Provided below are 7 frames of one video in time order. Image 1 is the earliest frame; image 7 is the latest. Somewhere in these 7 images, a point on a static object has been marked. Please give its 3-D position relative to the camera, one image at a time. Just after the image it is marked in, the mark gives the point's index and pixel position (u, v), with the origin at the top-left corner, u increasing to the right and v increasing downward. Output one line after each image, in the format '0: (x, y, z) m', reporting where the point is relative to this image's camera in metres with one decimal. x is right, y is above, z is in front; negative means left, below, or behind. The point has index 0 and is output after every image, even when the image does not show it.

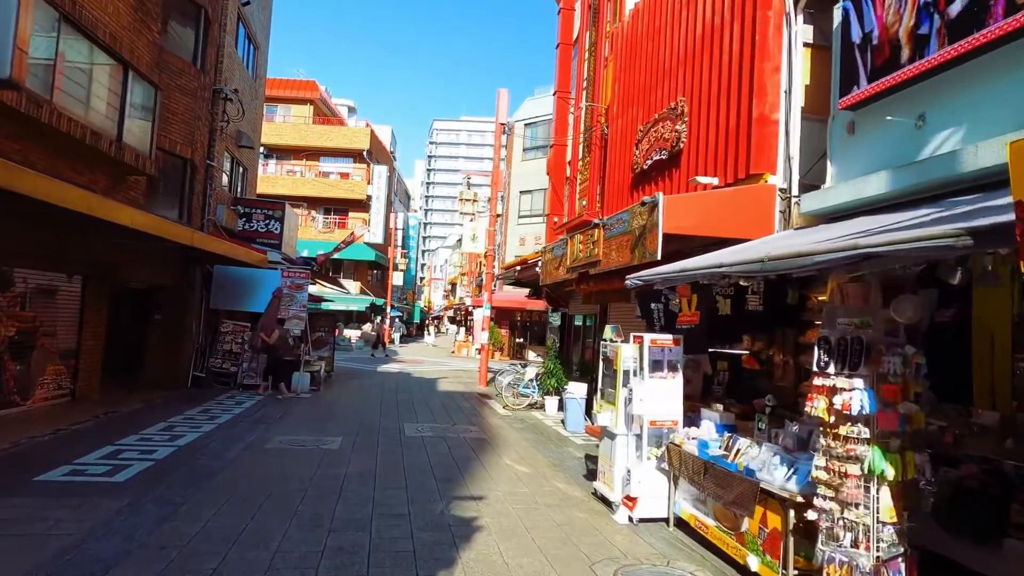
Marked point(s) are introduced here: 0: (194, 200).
0: (-6.7, +1.9, +14.1) m
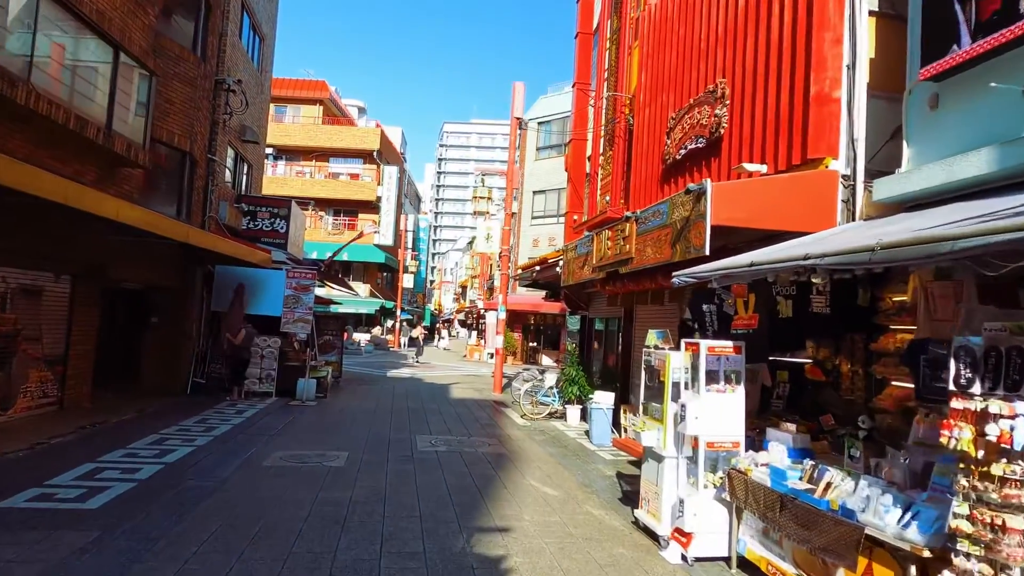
0: (-6.3, +1.8, +13.3) m
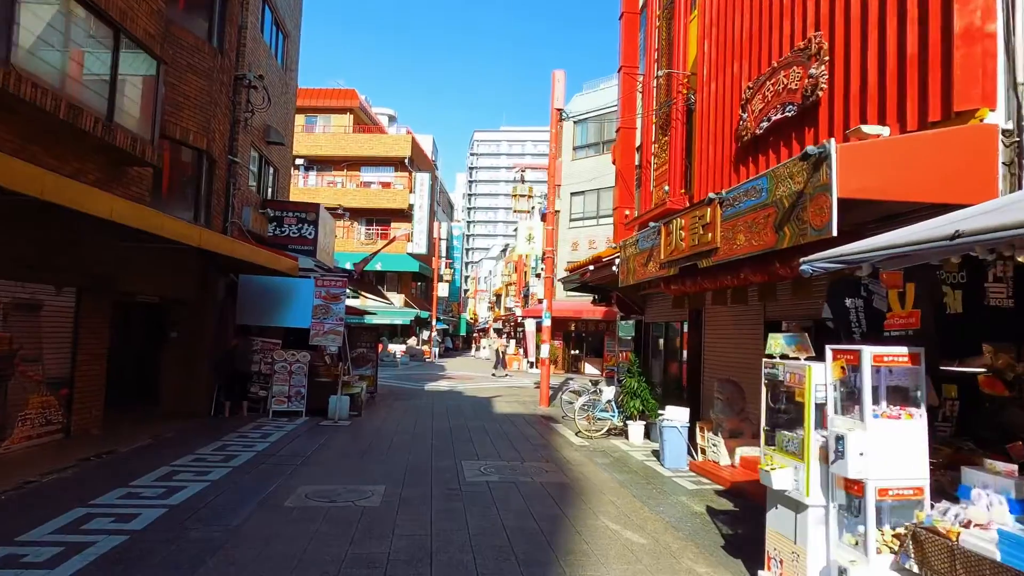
0: (-5.5, +1.6, +12.2) m
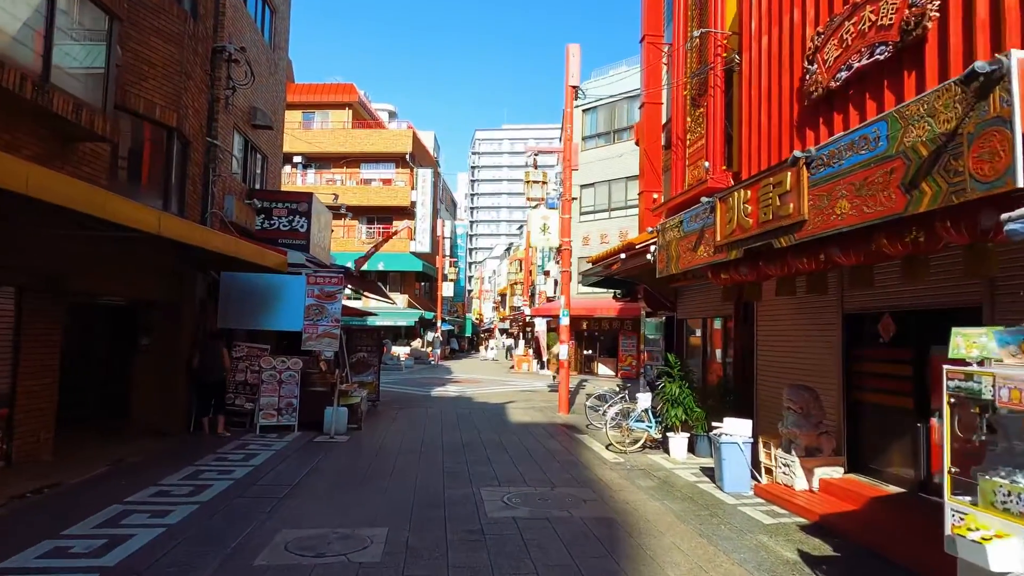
0: (-5.2, +1.6, +10.7) m
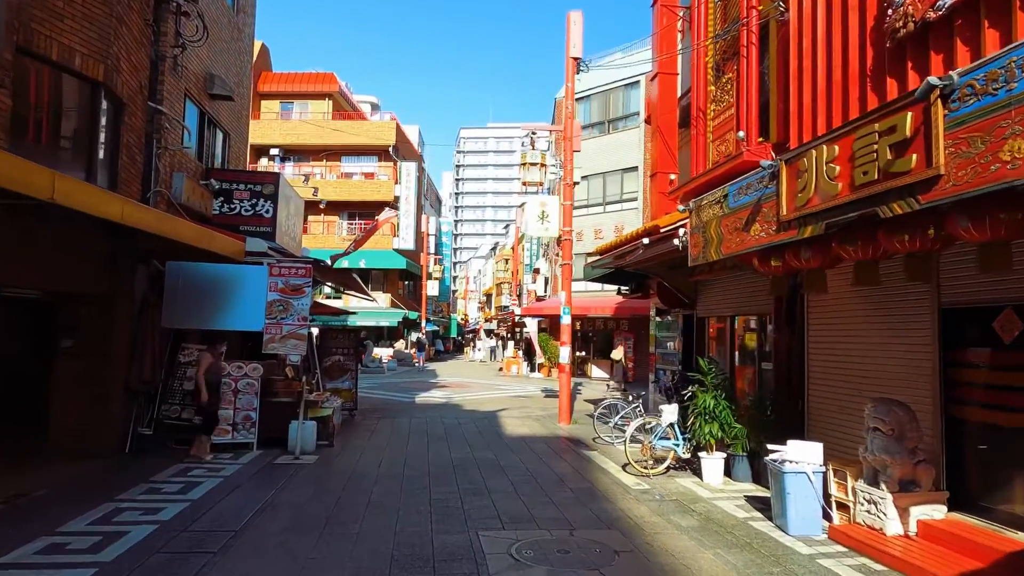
0: (-5.2, +1.8, +8.9) m
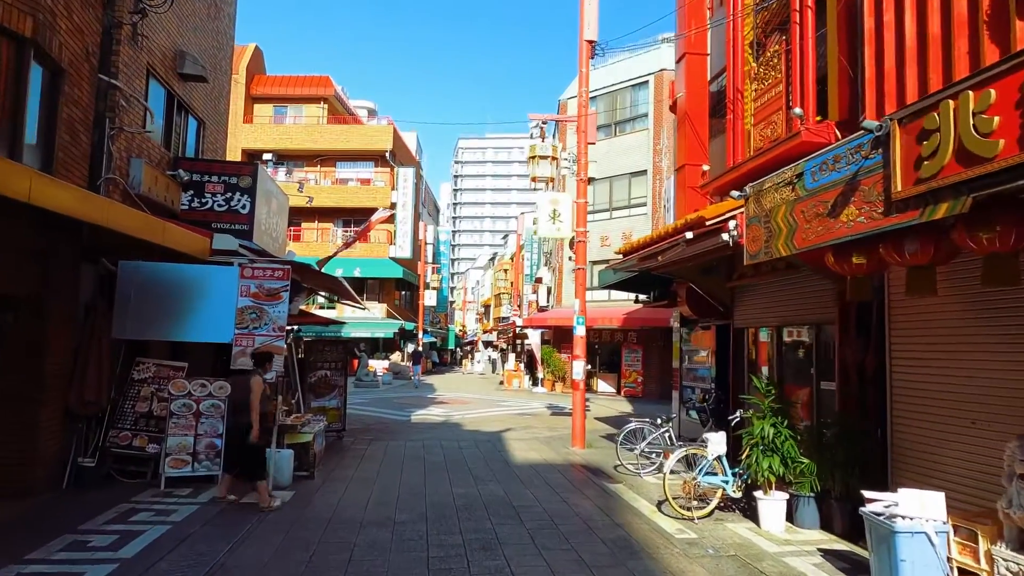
0: (-5.0, +1.7, +7.5) m
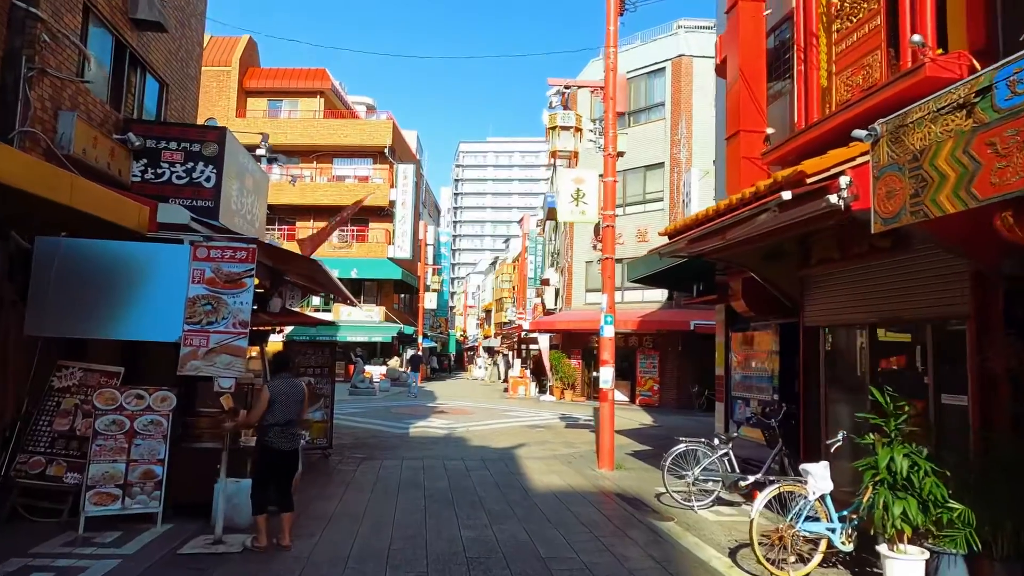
0: (-4.8, +1.9, +5.6) m
